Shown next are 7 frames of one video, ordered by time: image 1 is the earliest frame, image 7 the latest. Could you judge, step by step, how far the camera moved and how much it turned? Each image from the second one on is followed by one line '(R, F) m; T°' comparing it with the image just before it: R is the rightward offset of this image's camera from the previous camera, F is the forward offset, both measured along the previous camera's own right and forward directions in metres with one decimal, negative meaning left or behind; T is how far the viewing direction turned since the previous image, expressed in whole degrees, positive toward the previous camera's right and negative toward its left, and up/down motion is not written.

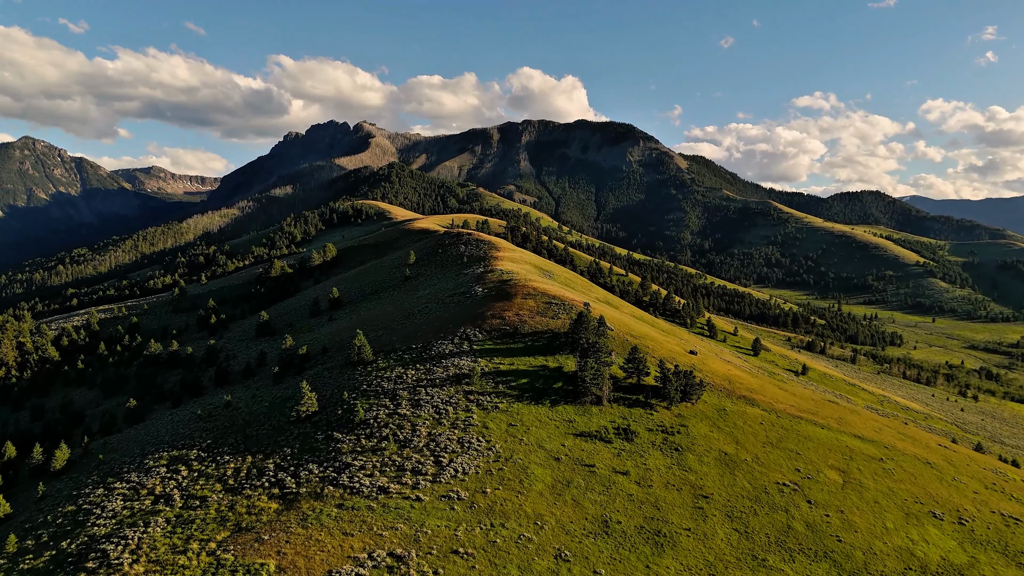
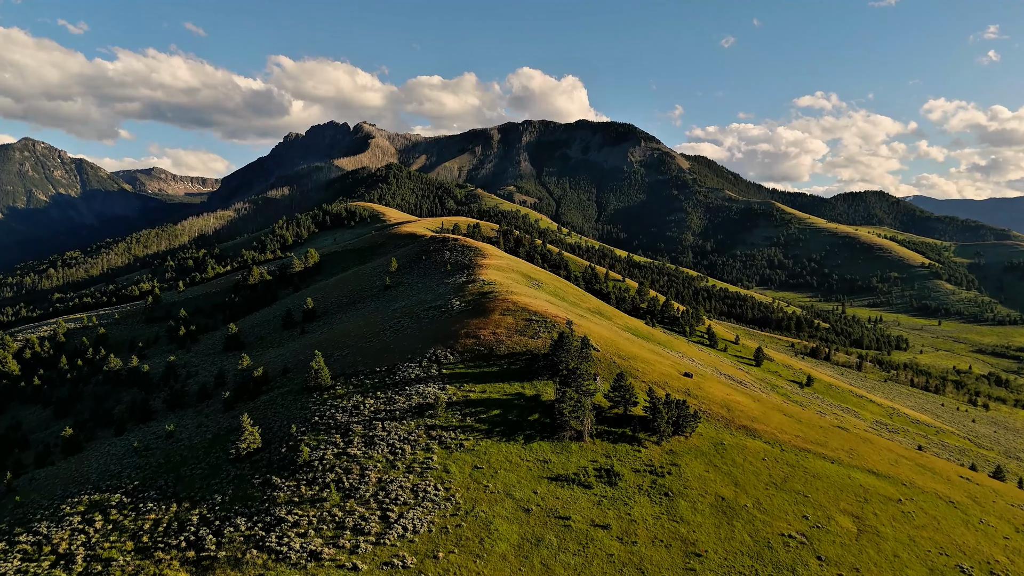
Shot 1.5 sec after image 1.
(+2.3, +6.7) m; 0°
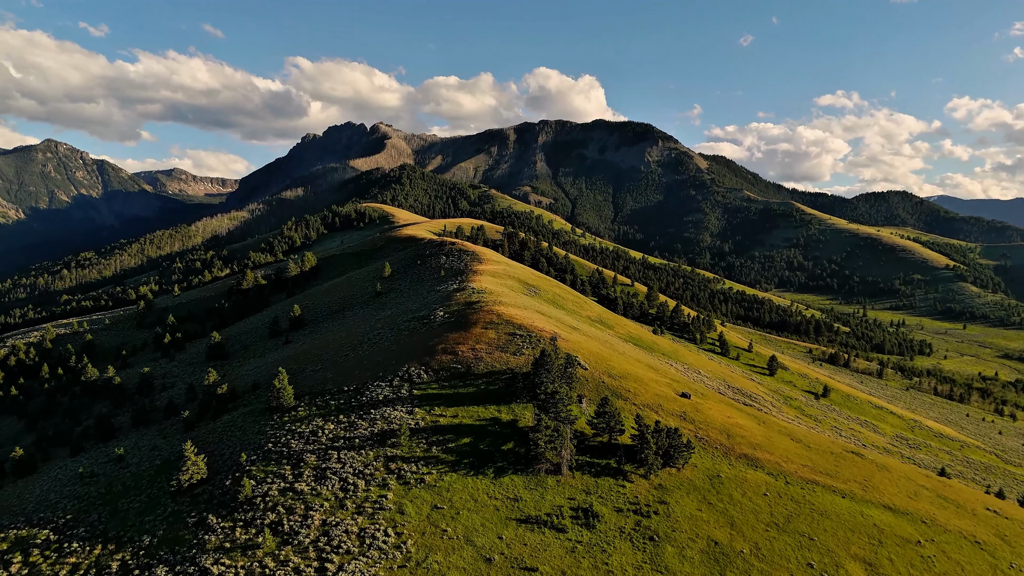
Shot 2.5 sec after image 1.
(+3.0, +5.1) m; -1°
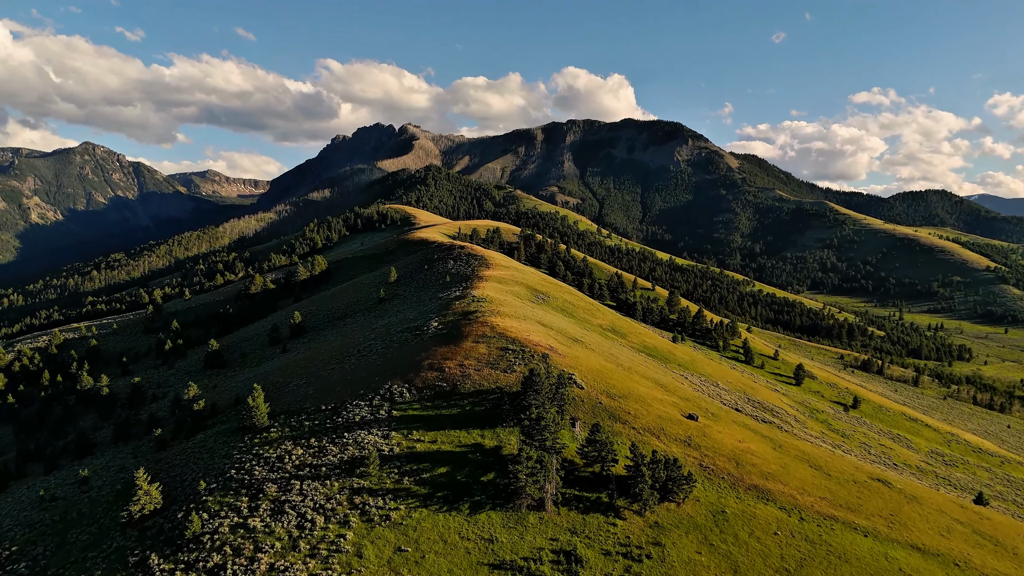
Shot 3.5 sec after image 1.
(+2.8, +4.4) m; -2°
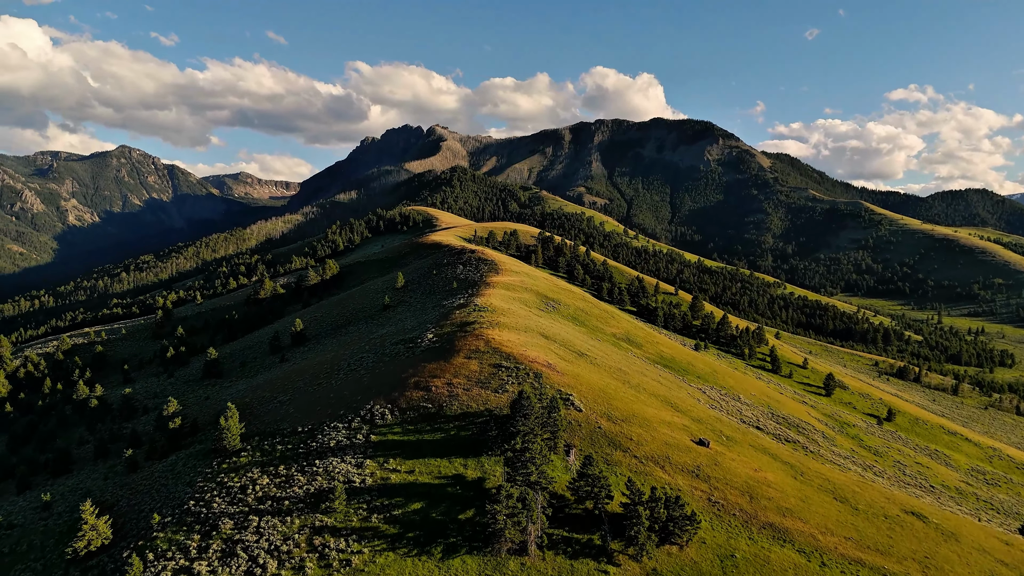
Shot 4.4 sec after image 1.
(+2.5, +4.5) m; -2°
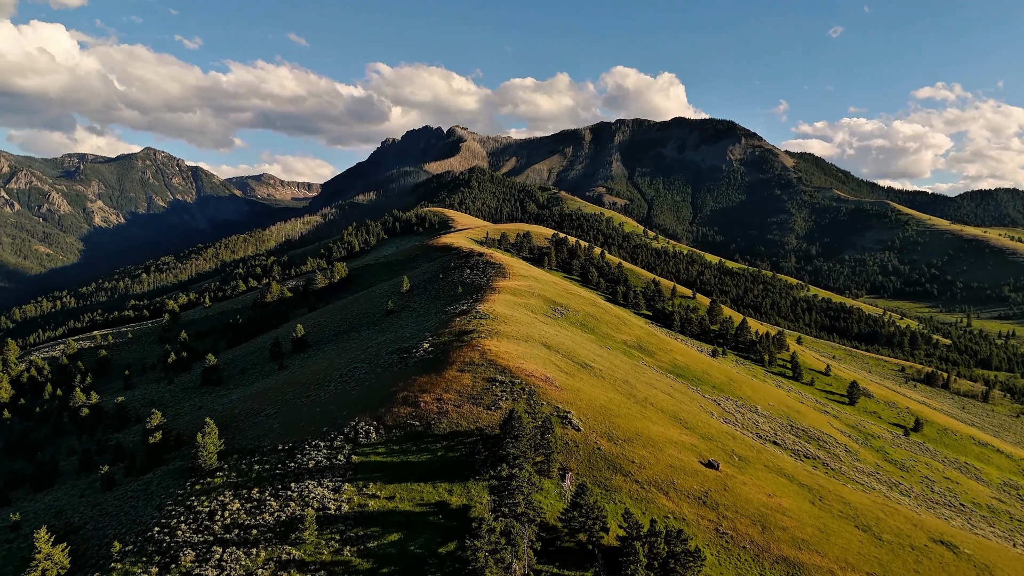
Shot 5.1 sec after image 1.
(+1.7, +3.3) m; -2°
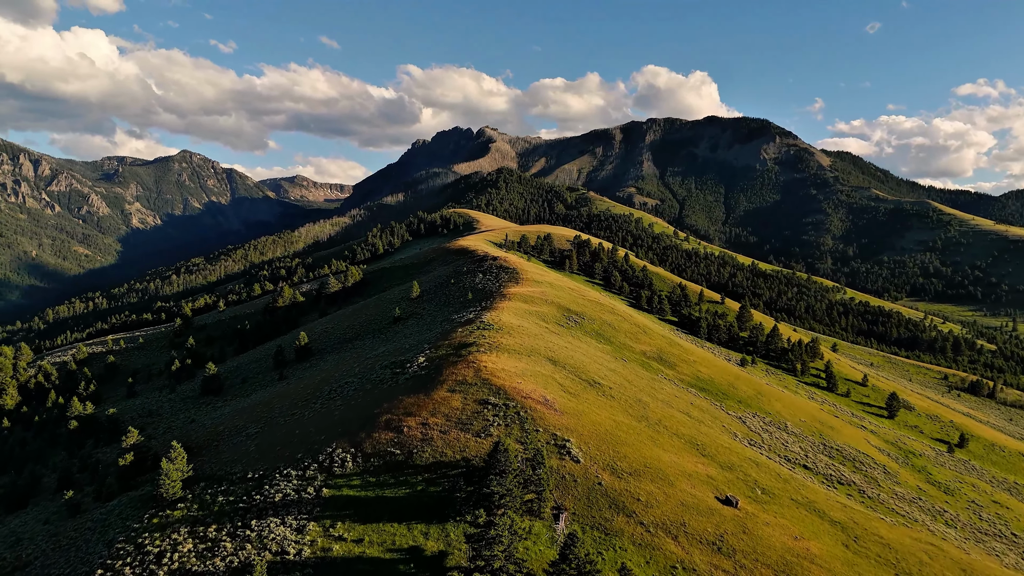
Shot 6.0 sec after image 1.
(+2.1, +4.8) m; -2°
